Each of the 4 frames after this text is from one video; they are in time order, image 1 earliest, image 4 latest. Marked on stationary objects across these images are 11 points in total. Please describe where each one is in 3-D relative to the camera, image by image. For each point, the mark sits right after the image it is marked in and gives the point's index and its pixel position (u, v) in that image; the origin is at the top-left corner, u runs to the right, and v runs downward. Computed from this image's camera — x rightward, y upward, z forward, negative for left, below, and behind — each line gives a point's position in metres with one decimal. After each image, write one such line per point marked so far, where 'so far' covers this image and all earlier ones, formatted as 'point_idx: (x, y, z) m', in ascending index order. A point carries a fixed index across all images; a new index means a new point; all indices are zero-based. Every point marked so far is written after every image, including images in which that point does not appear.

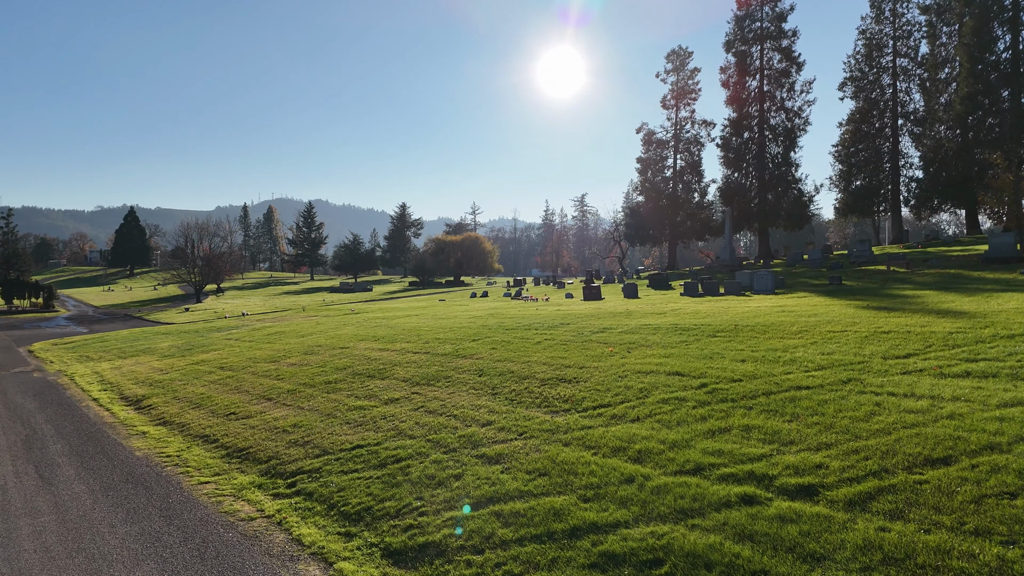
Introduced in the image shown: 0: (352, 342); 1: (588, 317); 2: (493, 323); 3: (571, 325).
0: (-4.4, -1.5, +18.9) m
1: (+2.0, -0.7, +17.4) m
2: (-0.5, -1.0, +18.9) m
3: (+1.4, -0.9, +16.1) m
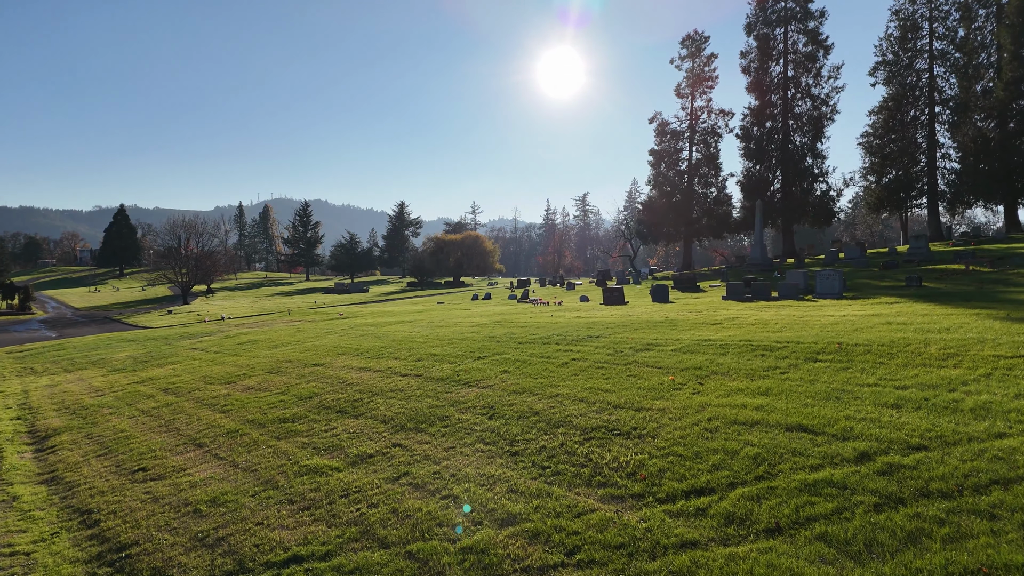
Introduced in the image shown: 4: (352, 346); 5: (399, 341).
0: (-4.1, -1.6, +15.5) m
1: (+2.3, -0.8, +13.9) m
2: (-0.2, -1.0, +15.5) m
3: (+1.7, -0.9, +12.6) m
4: (-4.0, -1.5, +17.0) m
5: (-2.8, -1.3, +16.8) m
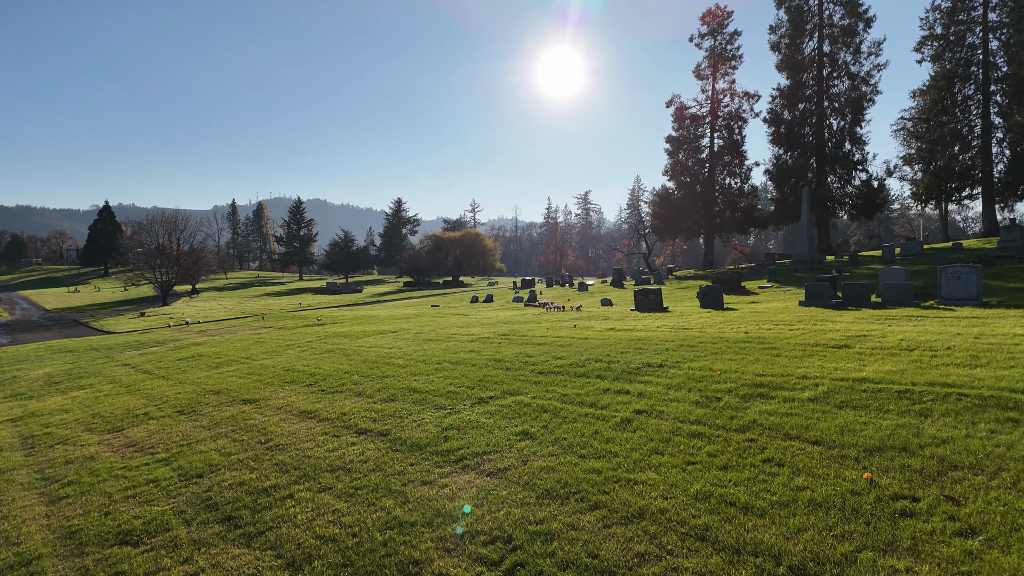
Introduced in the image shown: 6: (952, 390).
0: (-3.9, -1.6, +11.1) m
1: (+2.6, -0.9, +9.5) m
2: (0.0, -1.1, +11.1) m
3: (+2.0, -1.0, +8.2) m
4: (-3.8, -1.5, +12.6) m
5: (-2.5, -1.4, +12.4) m
6: (+3.9, -0.9, +6.0) m
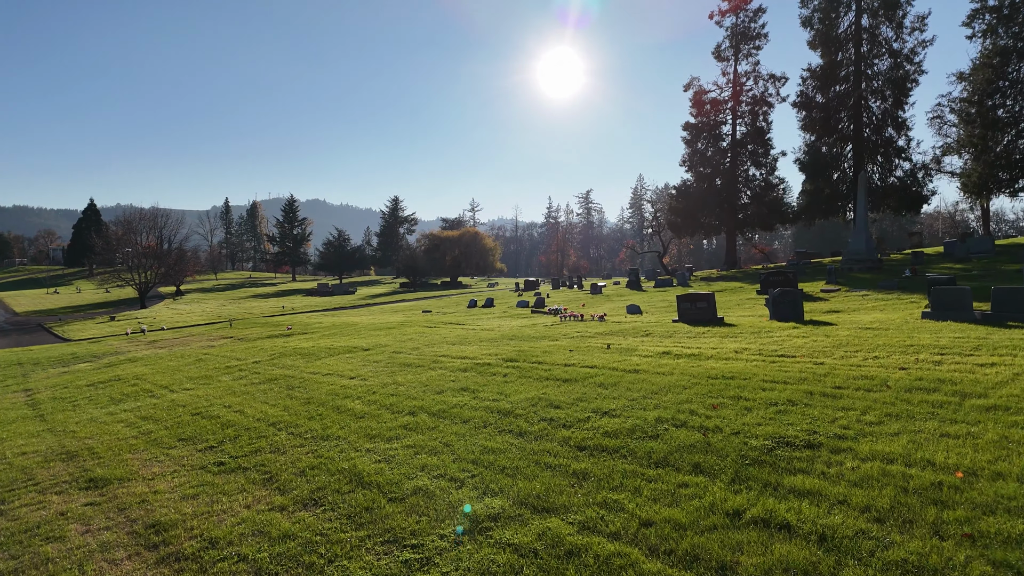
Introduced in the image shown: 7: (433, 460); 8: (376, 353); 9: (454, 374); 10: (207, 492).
0: (-3.7, -1.7, +7.1) m
1: (+2.7, -1.0, +5.6) m
2: (+0.1, -1.2, +7.1) m
3: (+2.1, -1.1, +4.3) m
4: (-3.7, -1.6, +8.6) m
5: (-2.4, -1.4, +8.4) m
6: (+4.0, -1.0, +2.0) m
7: (-0.7, -1.4, +5.4) m
8: (-2.6, -1.2, +13.0) m
9: (-0.8, -1.2, +9.4) m
10: (-2.5, -1.6, +5.6) m
